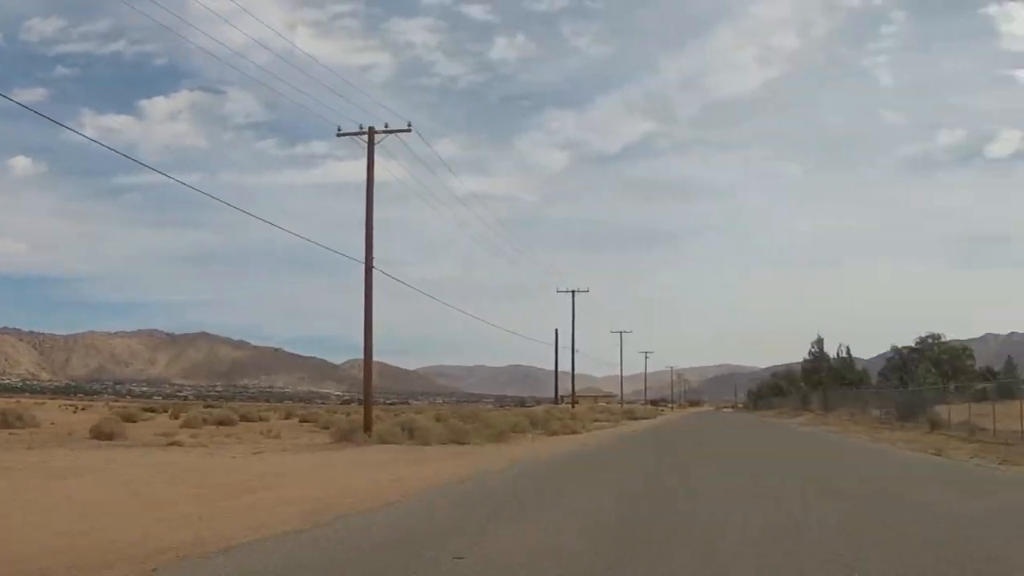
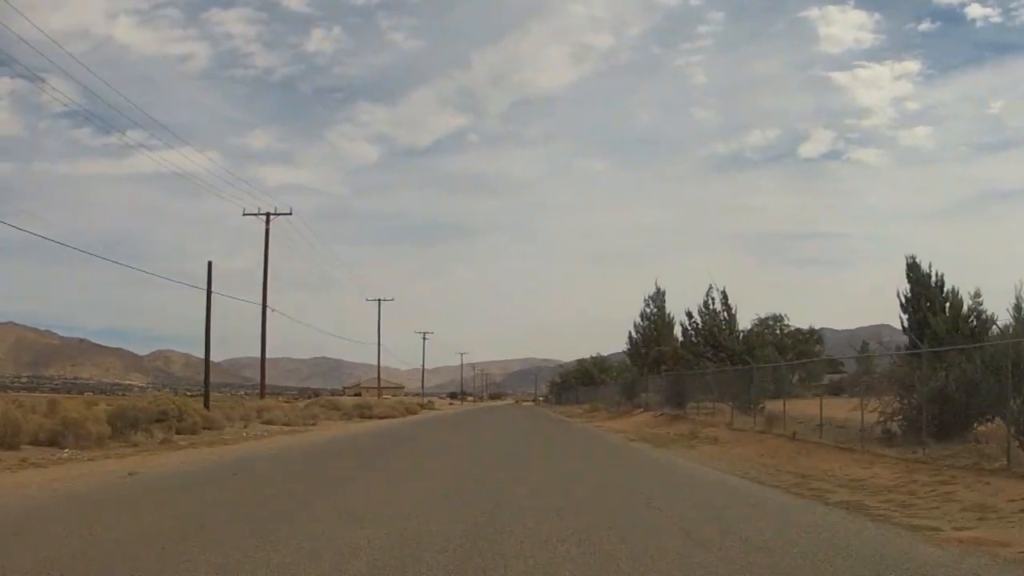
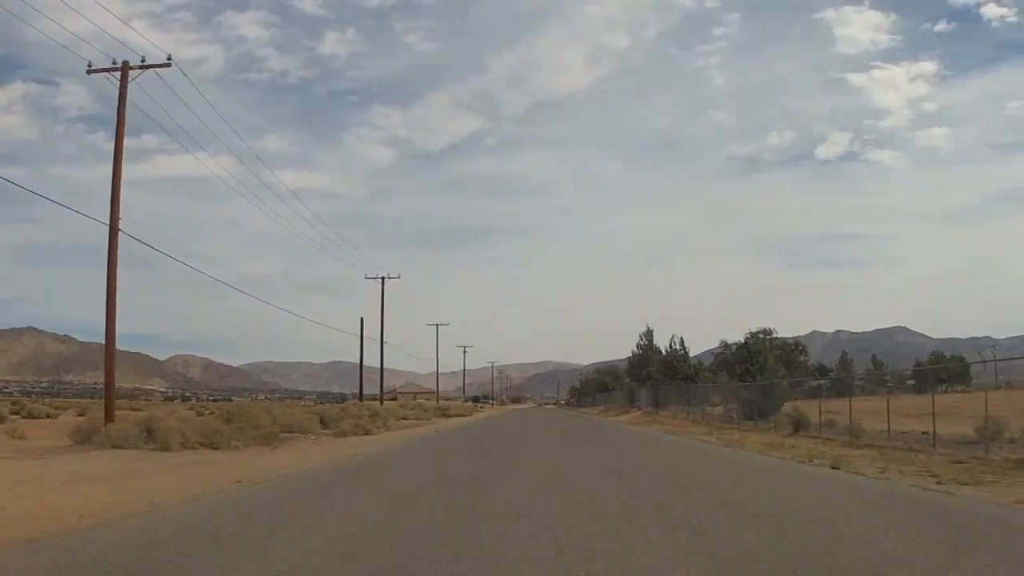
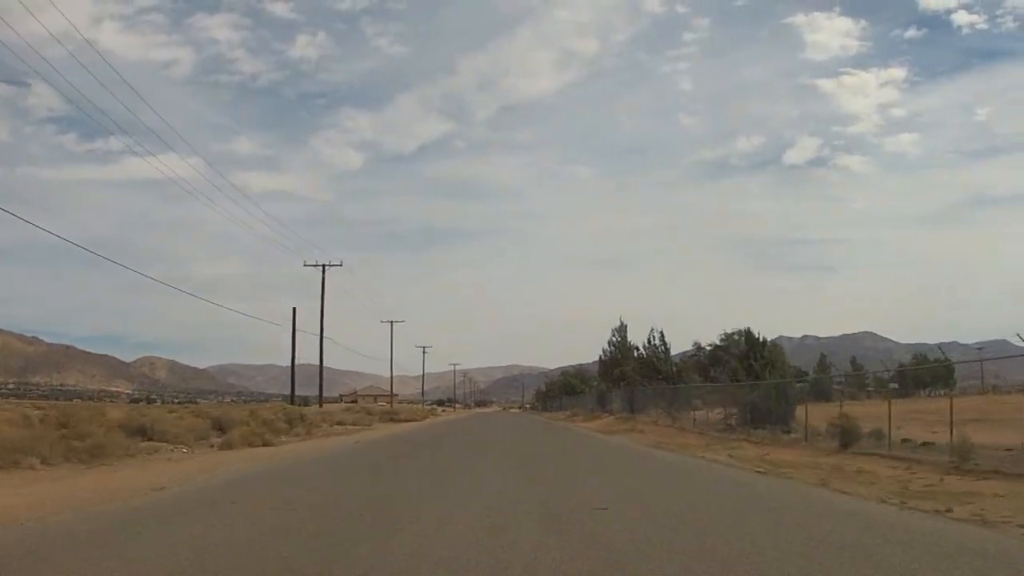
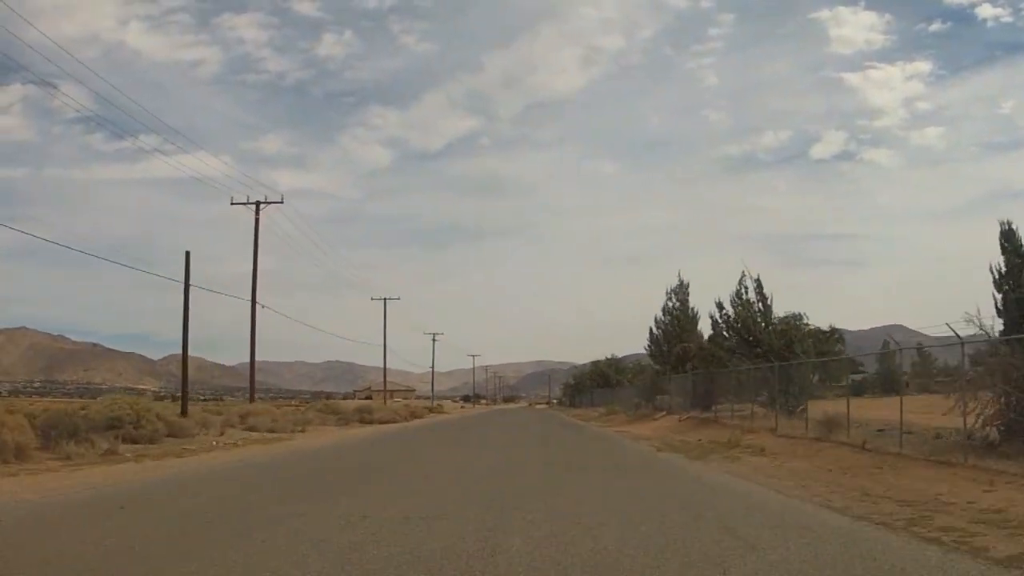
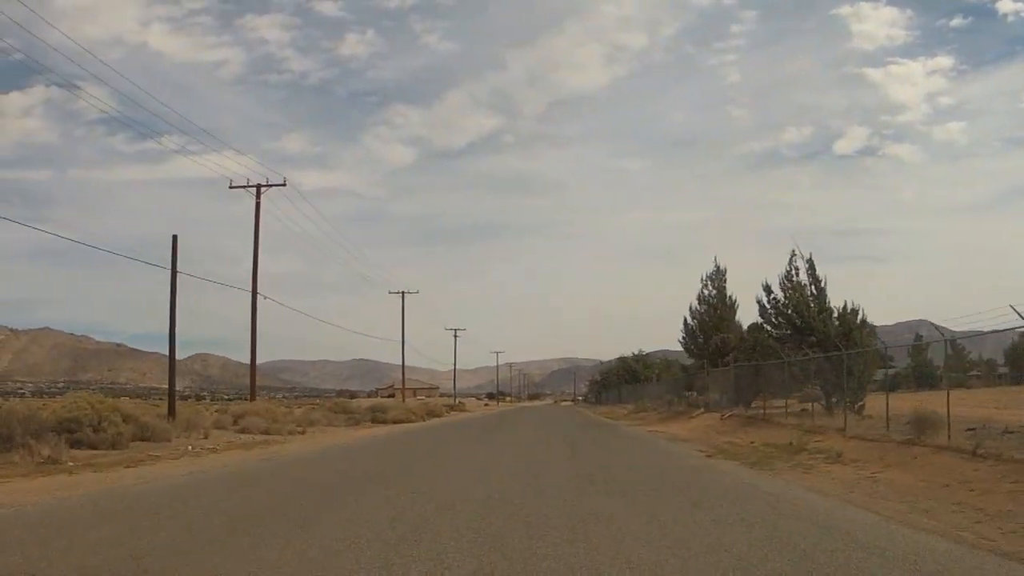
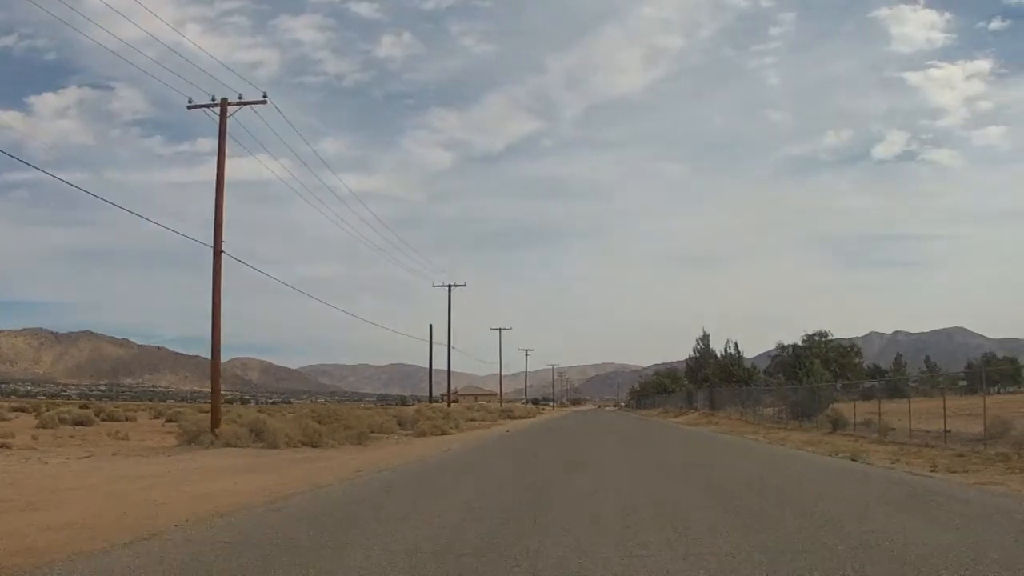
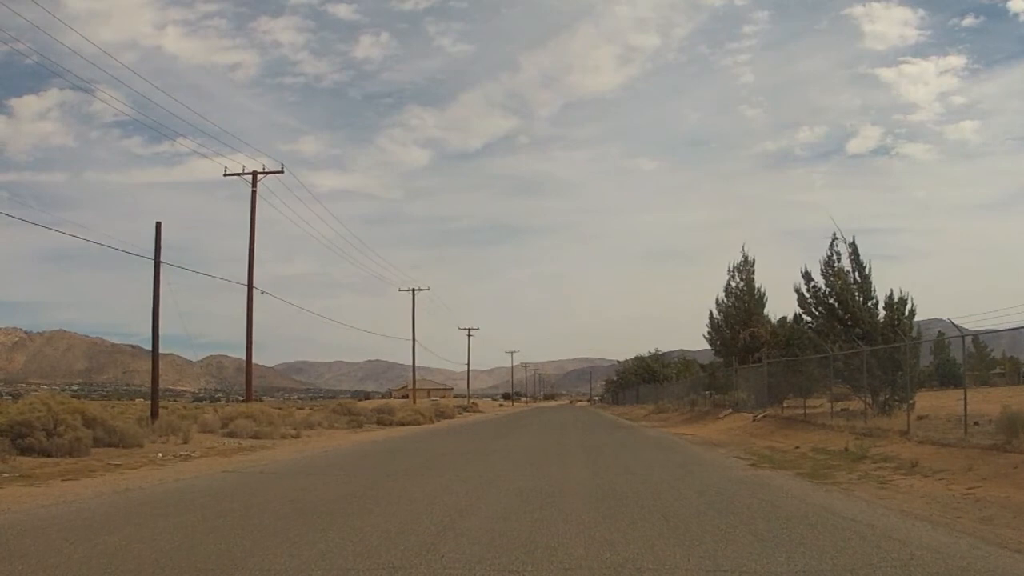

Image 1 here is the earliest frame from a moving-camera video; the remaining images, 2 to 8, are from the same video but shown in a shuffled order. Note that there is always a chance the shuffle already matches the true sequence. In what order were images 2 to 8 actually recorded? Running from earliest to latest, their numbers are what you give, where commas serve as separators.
7, 3, 4, 2, 5, 6, 8
